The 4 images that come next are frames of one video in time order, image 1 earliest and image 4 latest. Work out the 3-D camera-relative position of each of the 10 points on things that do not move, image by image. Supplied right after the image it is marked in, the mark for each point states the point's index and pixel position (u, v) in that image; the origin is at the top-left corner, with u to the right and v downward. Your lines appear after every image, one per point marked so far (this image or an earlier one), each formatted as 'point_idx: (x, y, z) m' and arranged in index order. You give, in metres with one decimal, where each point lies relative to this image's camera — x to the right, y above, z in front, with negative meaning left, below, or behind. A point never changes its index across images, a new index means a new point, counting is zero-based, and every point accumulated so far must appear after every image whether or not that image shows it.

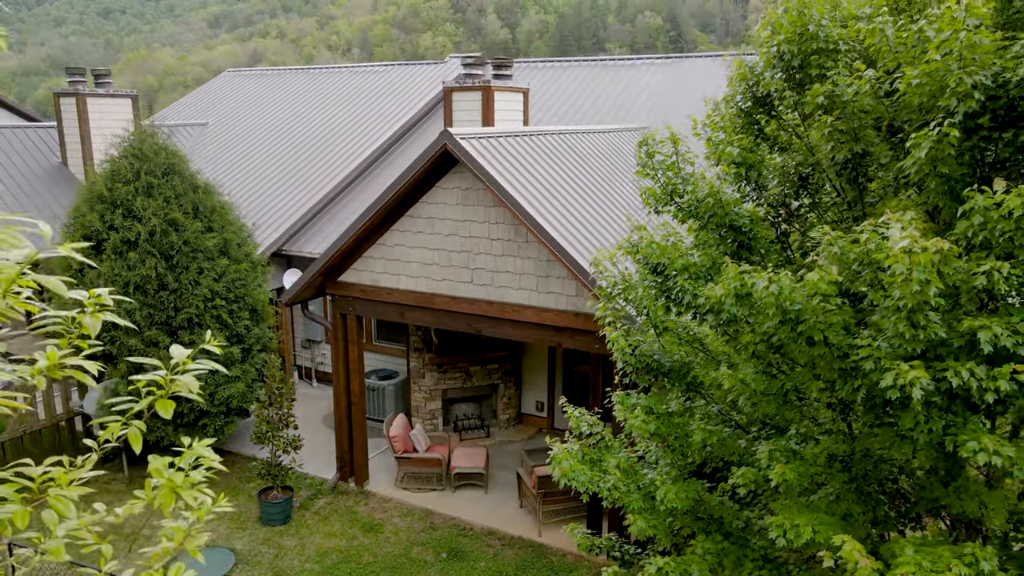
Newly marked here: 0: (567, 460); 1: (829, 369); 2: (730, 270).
0: (+0.3, -1.0, +4.5) m
1: (+1.4, -0.4, +3.1) m
2: (+1.0, +0.1, +3.4) m
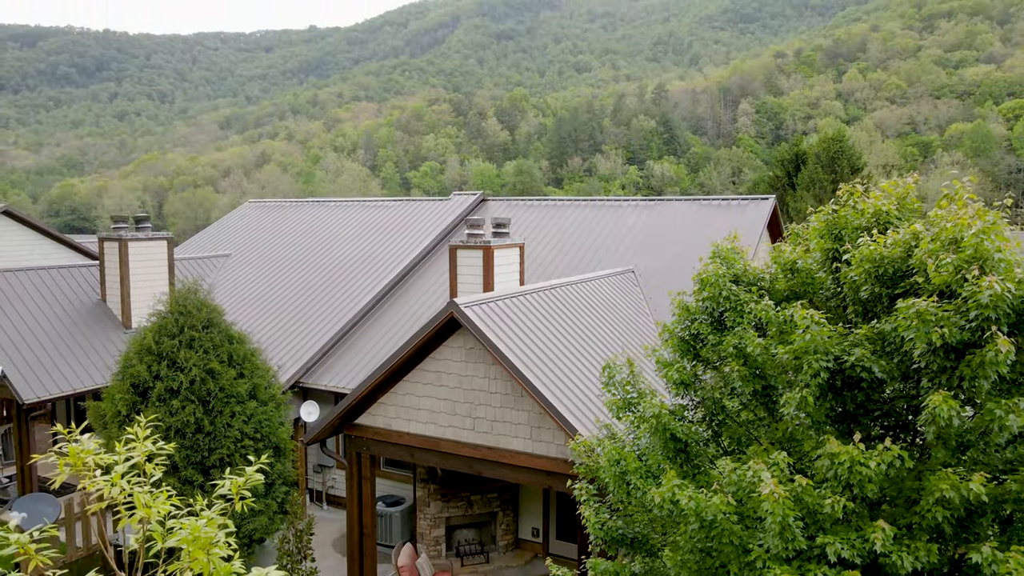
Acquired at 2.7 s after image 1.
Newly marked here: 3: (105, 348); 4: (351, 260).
0: (+0.3, -2.4, +5.5) m
1: (+1.3, -1.6, +4.3) m
2: (+1.0, -1.2, +4.6) m
3: (-8.1, -1.1, +14.7) m
4: (-3.8, +0.7, +17.4) m
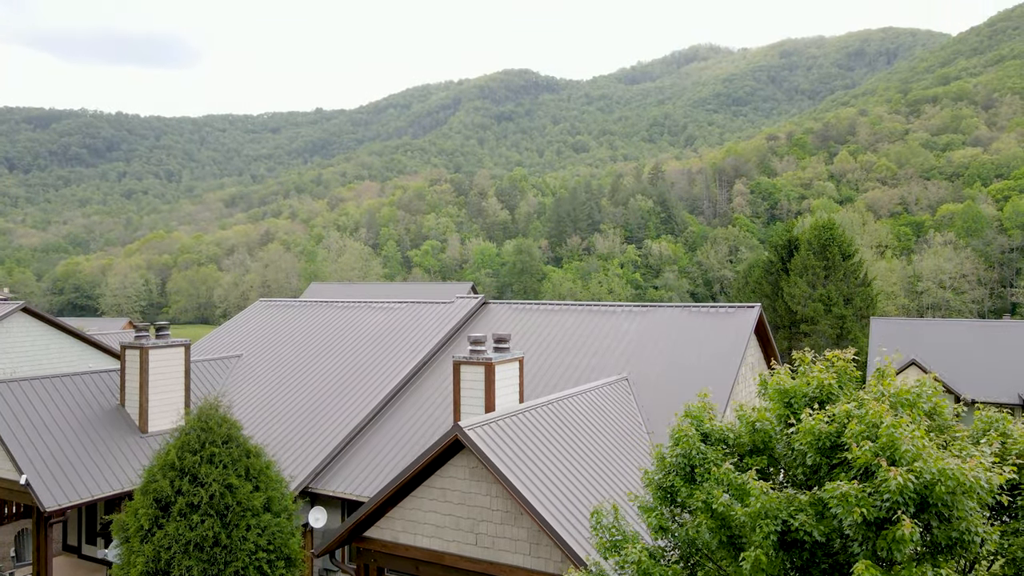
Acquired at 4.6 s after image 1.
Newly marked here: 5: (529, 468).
0: (+0.3, -3.7, +6.1) m
1: (+1.3, -2.8, +5.0) m
2: (+1.0, -2.4, +5.3) m
3: (-8.1, -3.3, +15.3) m
4: (-3.8, -1.9, +18.2) m
5: (+0.2, -2.5, +10.1) m
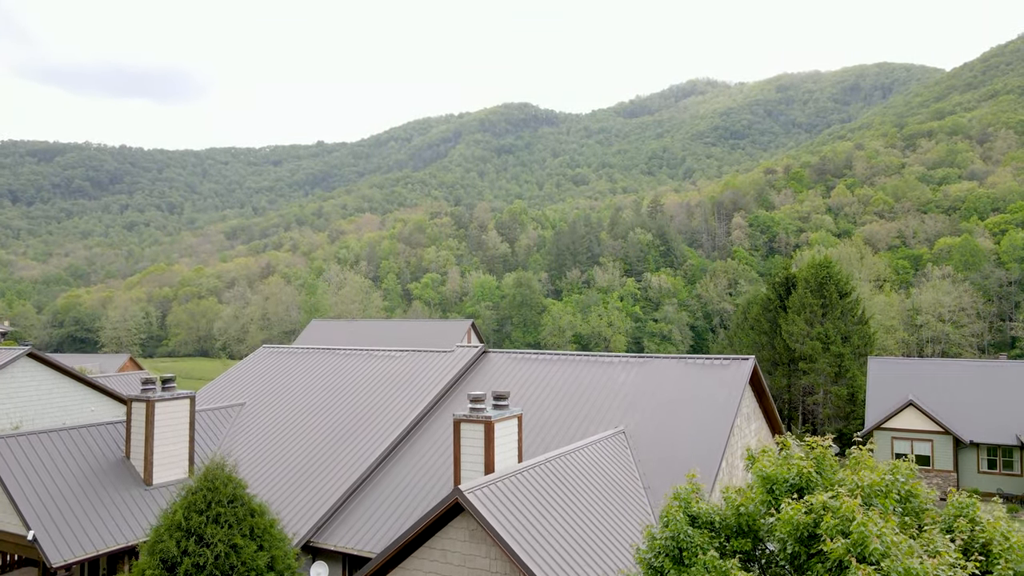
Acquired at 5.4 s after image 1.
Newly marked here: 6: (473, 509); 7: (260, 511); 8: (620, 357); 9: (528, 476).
0: (+0.3, -4.5, +6.3) m
1: (+1.3, -3.5, +5.2) m
2: (+1.0, -3.2, +5.6) m
3: (-8.1, -4.5, +15.6) m
4: (-3.8, -3.2, +18.5) m
5: (+0.2, -3.4, +10.4) m
6: (-0.5, -3.1, +10.2) m
7: (-4.1, -3.6, +12.0) m
8: (+2.8, -1.8, +18.9) m
9: (+0.2, -3.0, +11.6) m
